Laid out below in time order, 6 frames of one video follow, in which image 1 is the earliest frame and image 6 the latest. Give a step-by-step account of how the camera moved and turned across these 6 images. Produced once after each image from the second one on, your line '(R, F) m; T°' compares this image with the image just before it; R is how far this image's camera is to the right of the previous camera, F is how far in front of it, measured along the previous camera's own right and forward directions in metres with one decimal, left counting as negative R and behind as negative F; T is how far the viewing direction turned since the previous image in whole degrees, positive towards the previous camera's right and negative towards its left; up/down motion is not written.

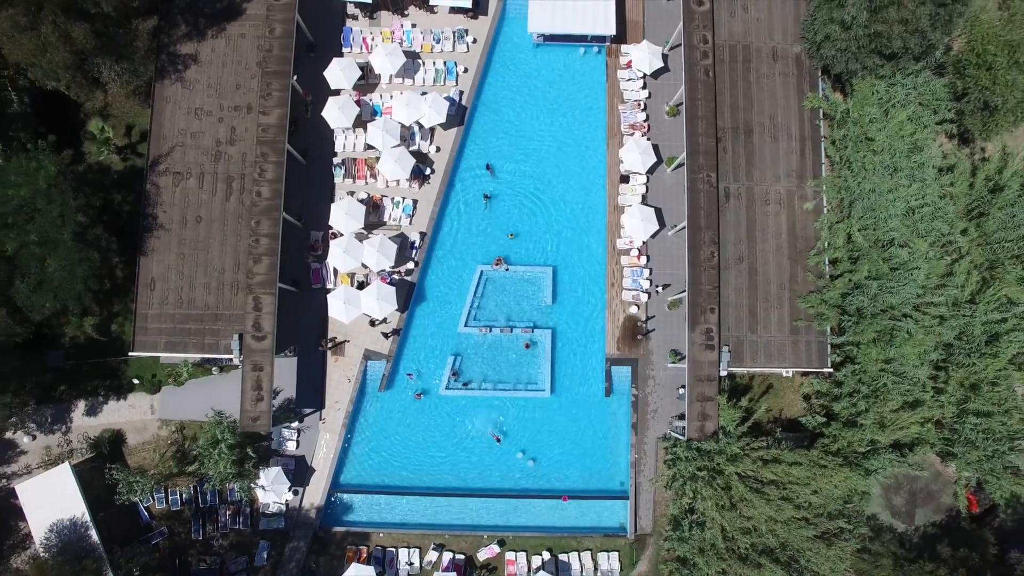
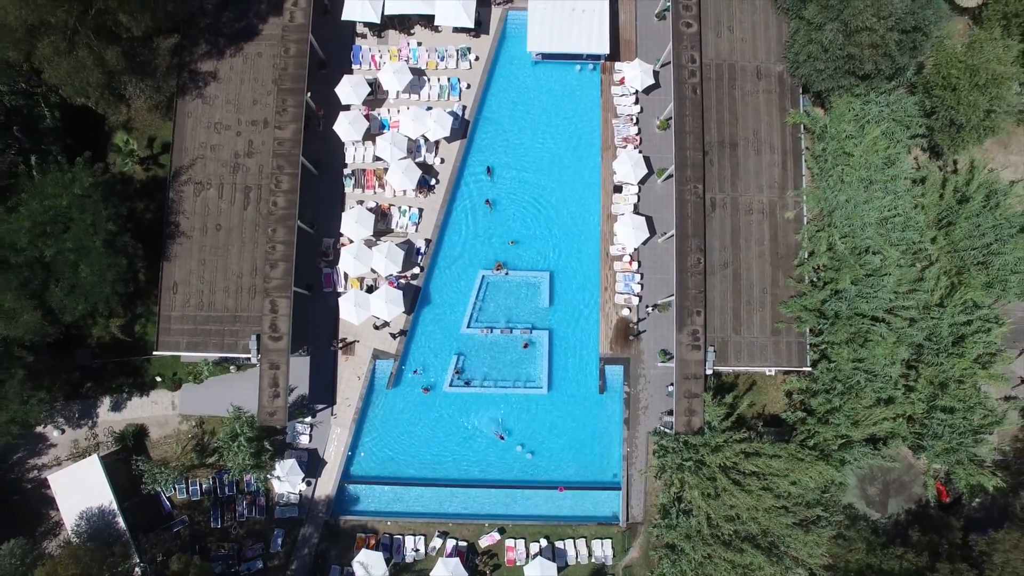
(0.0, -1.5) m; 0°
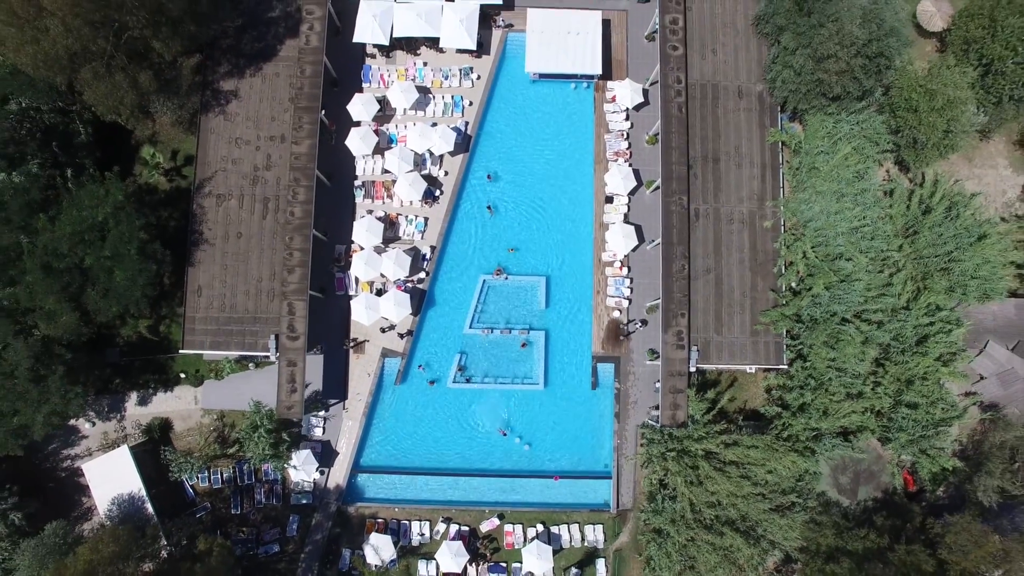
(0.0, -1.8) m; 0°
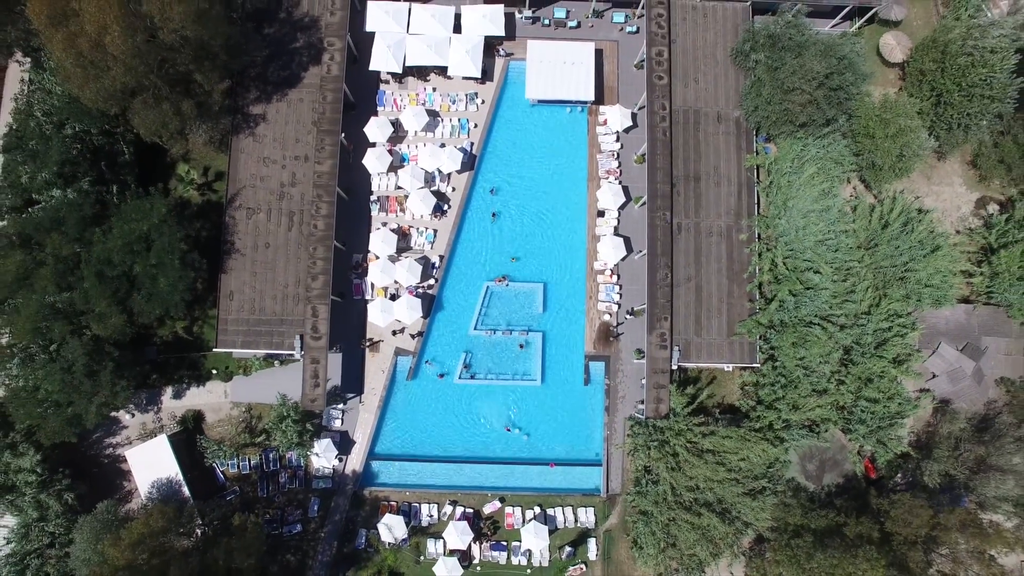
(-0.1, -2.7) m; 0°
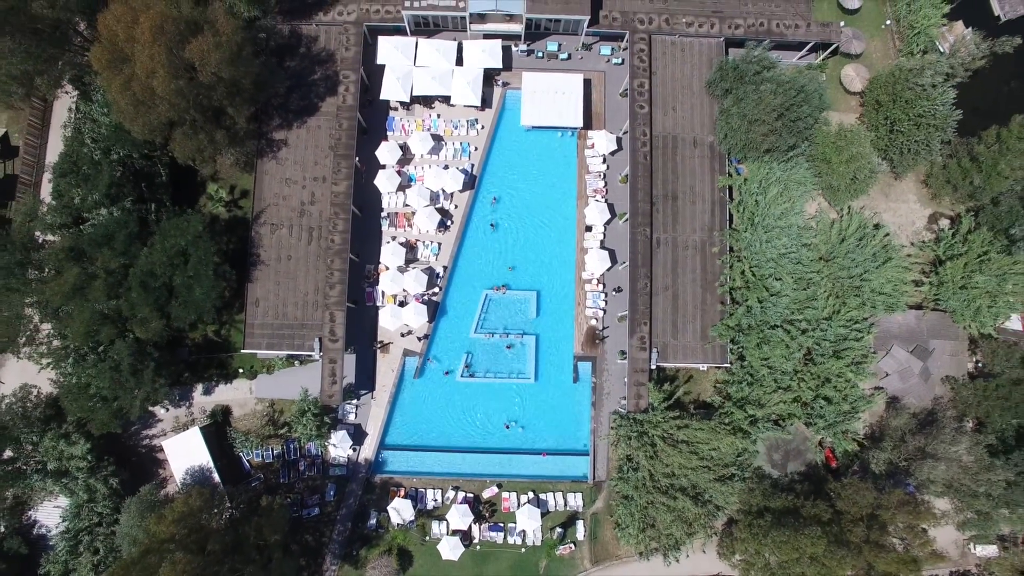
(+0.3, -3.2) m; 0°
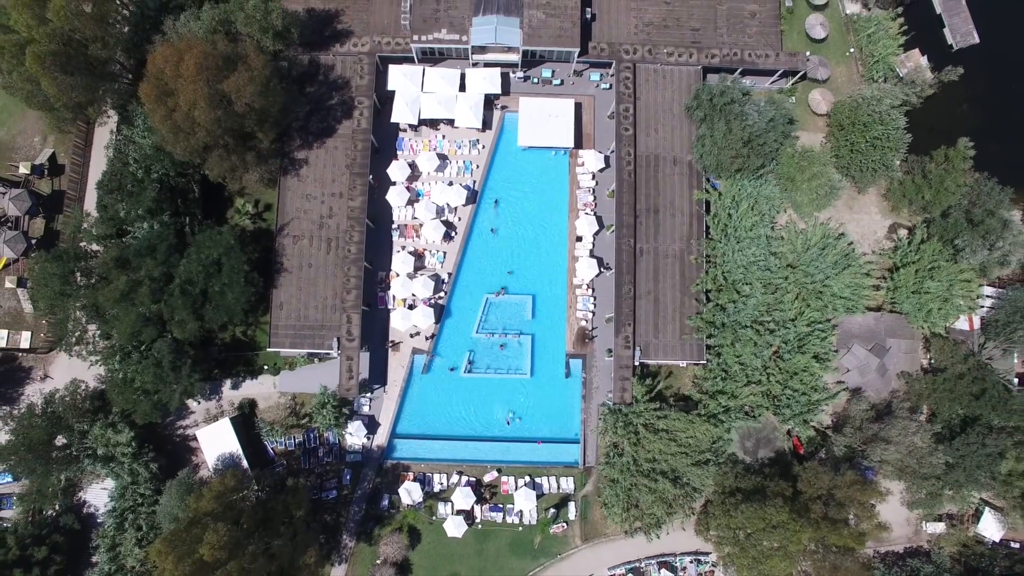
(+0.2, -3.4) m; 0°
